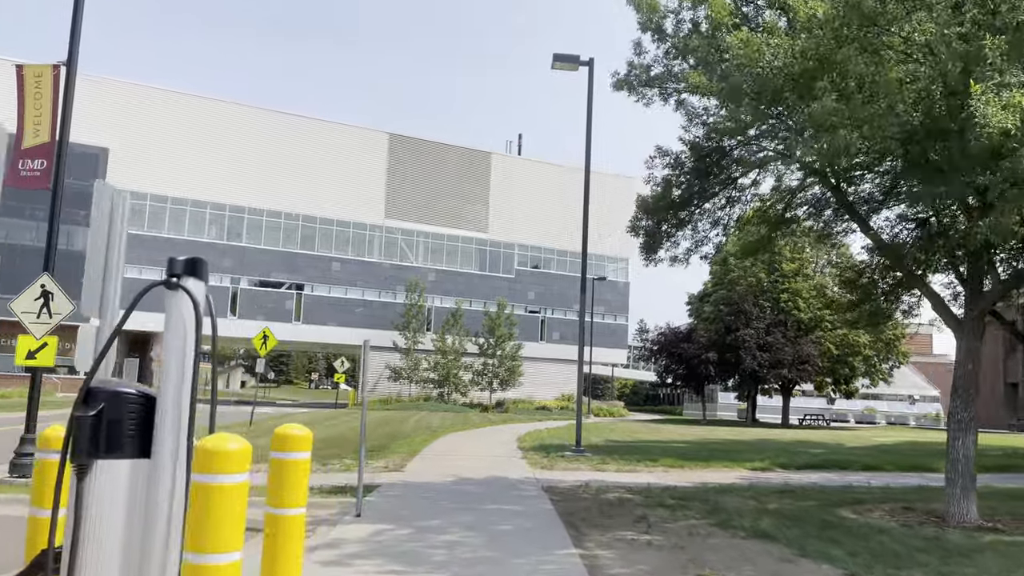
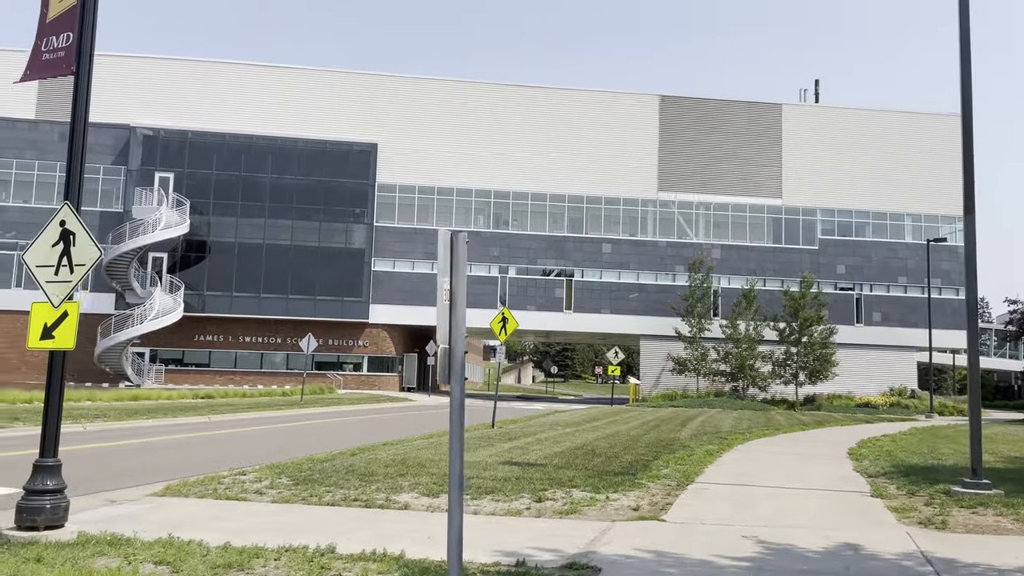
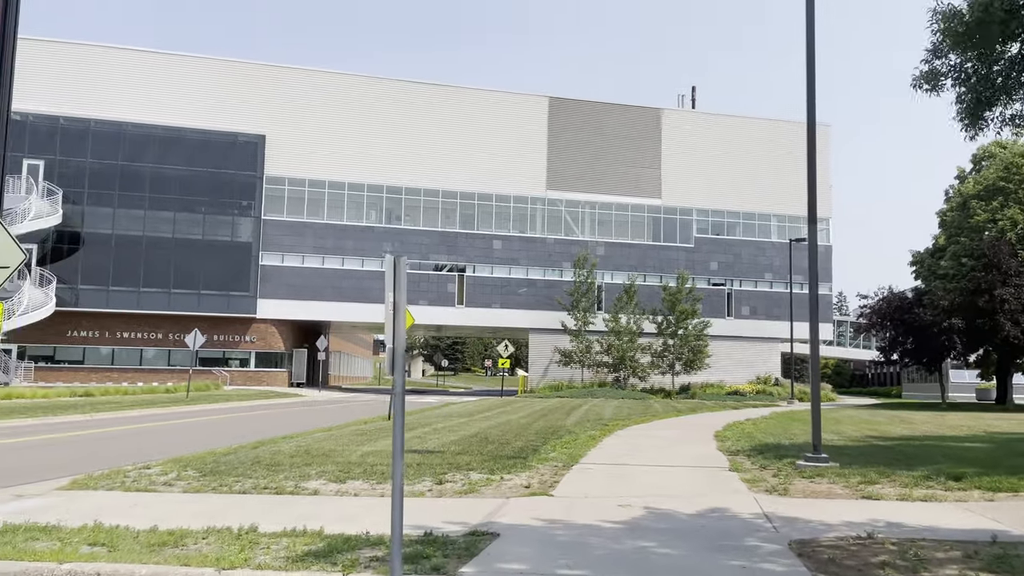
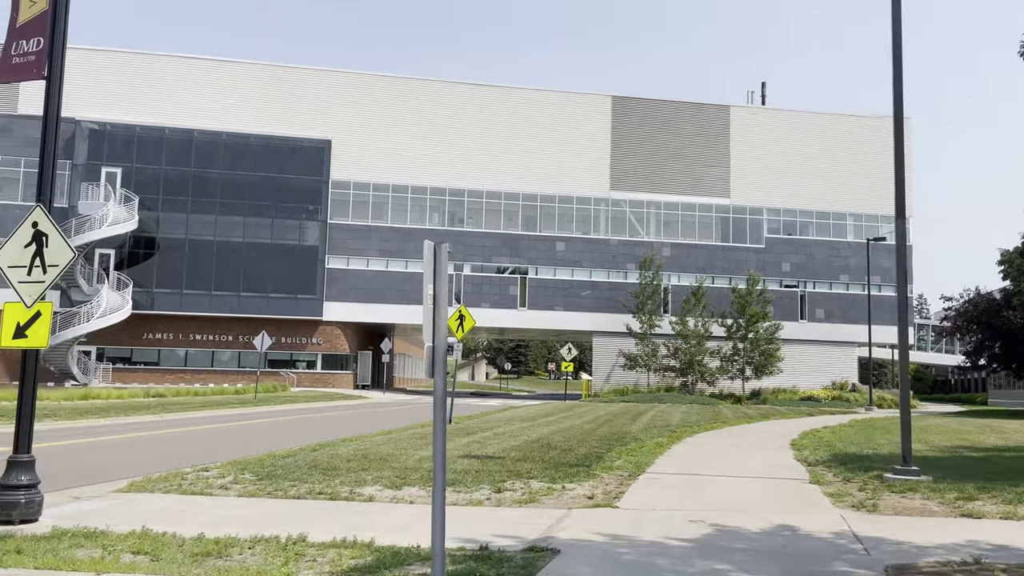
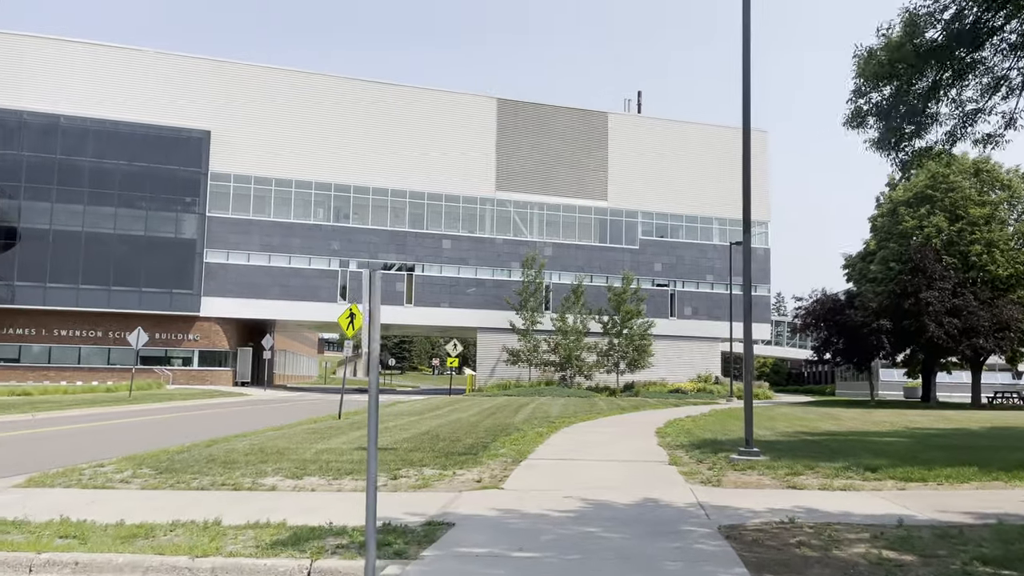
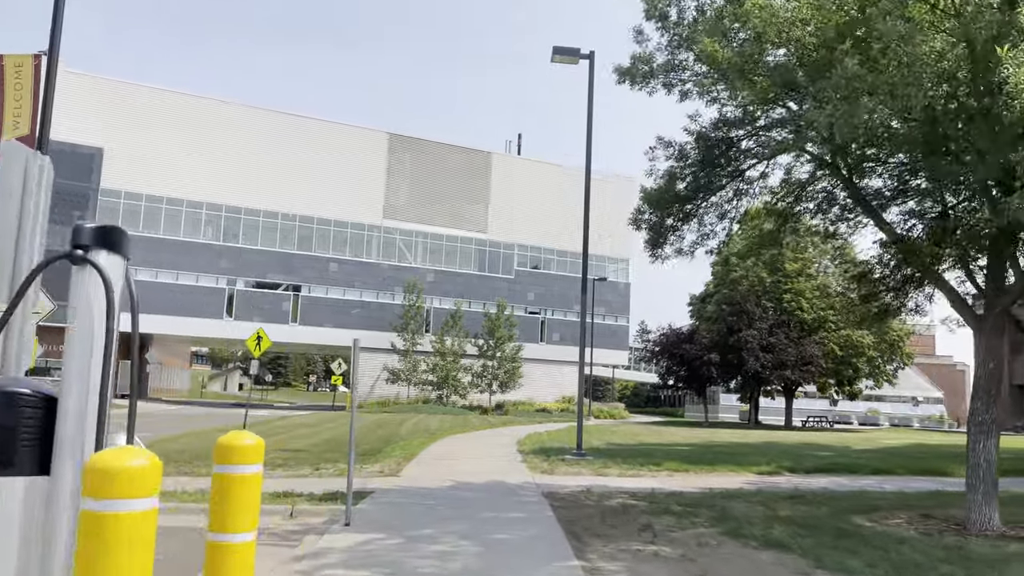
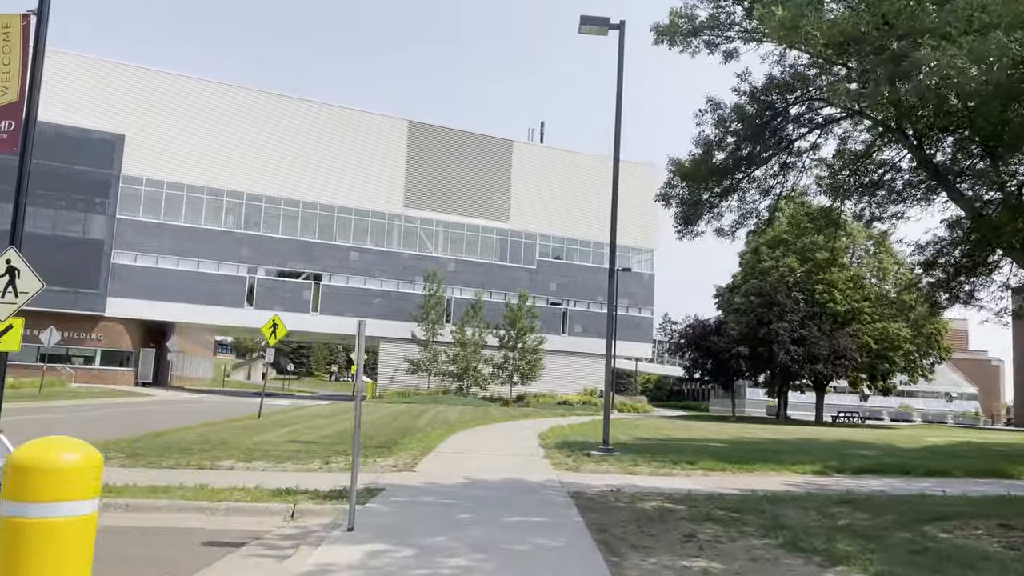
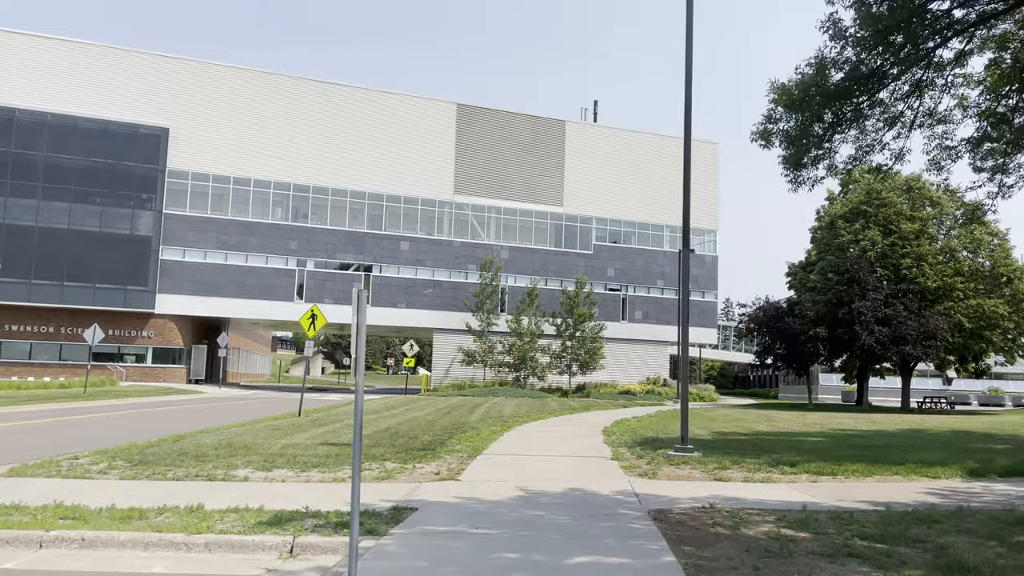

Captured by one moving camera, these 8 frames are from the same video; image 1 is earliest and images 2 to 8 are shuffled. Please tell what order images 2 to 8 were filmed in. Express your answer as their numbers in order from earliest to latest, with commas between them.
6, 7, 8, 5, 3, 4, 2
